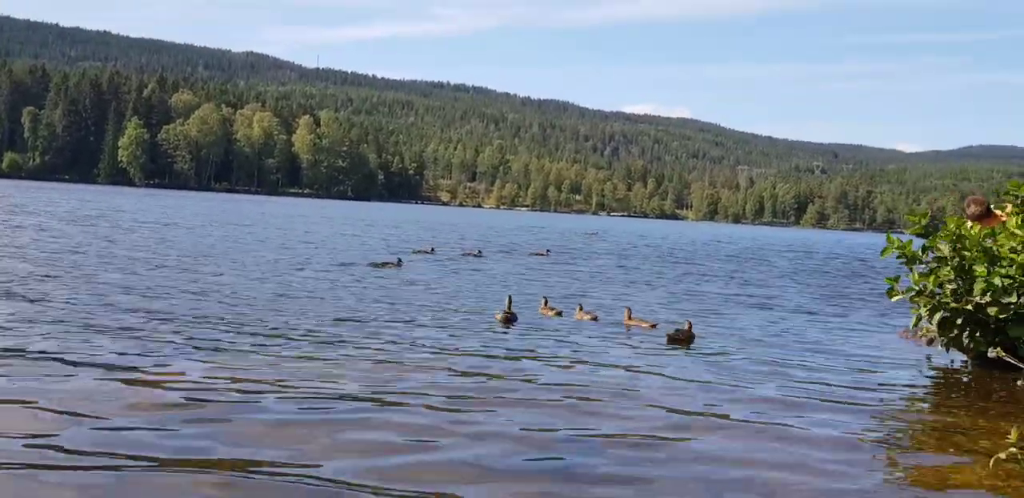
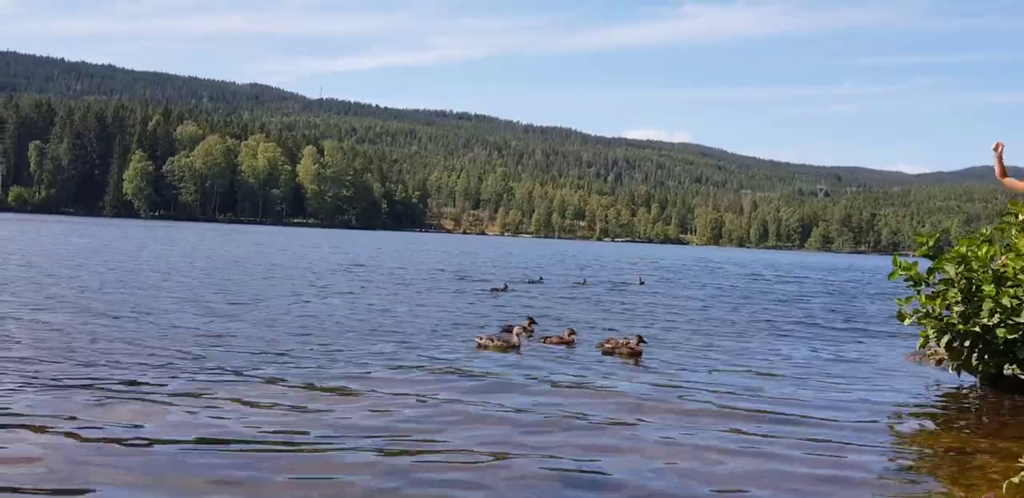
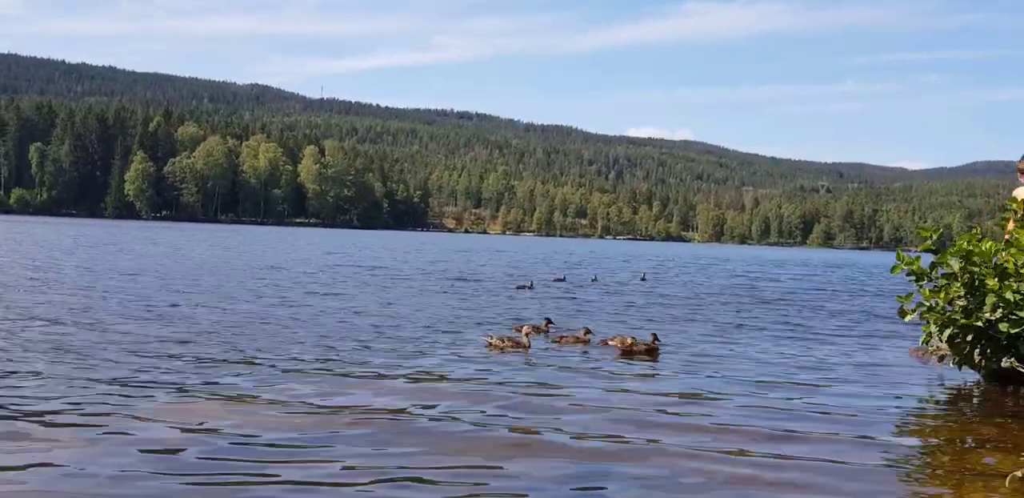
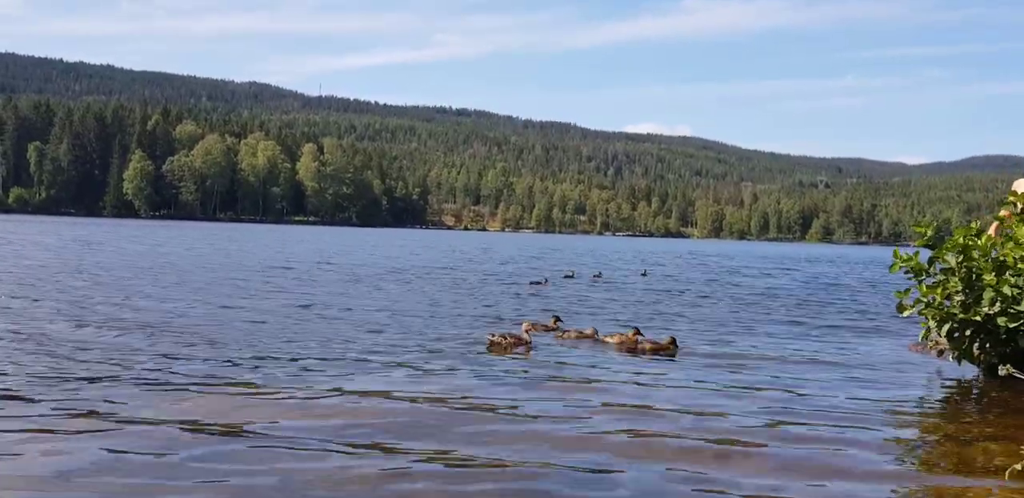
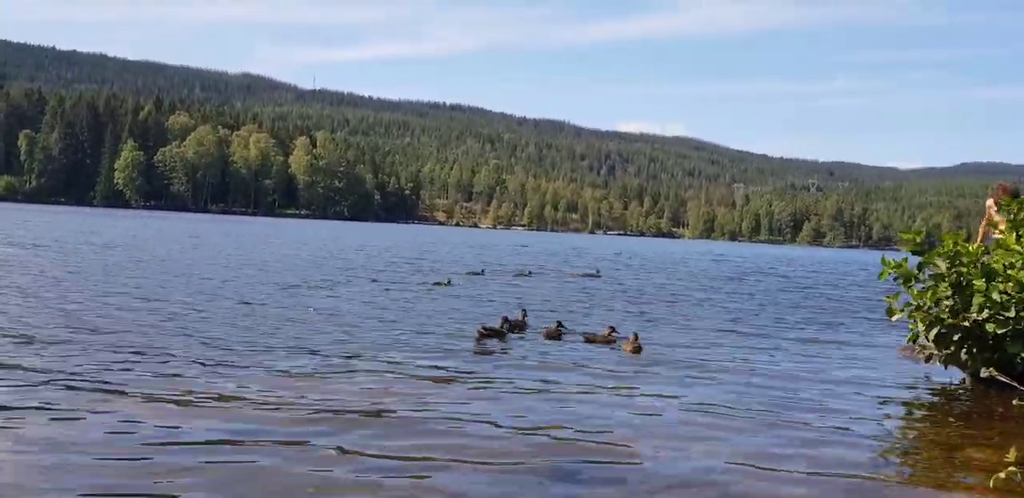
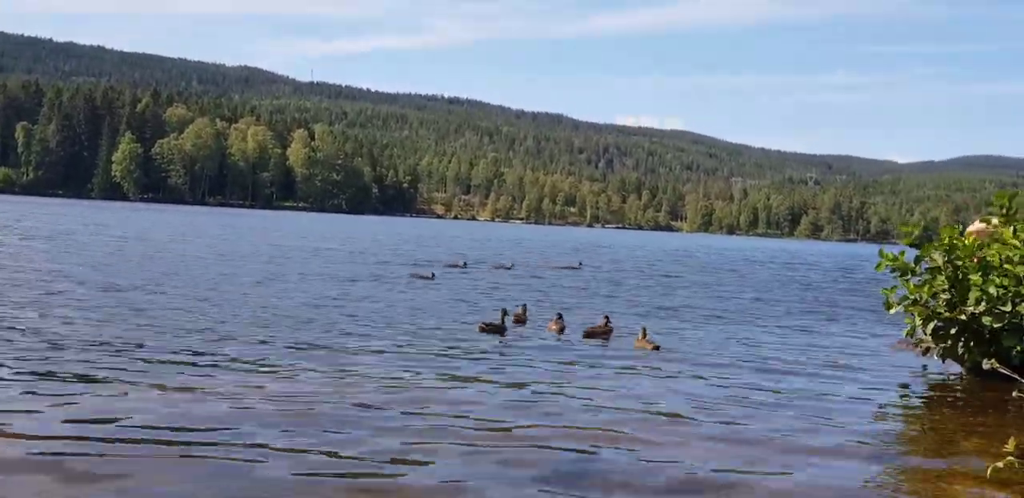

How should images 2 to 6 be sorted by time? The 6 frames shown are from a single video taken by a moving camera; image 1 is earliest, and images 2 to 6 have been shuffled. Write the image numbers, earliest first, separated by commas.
6, 5, 2, 3, 4
